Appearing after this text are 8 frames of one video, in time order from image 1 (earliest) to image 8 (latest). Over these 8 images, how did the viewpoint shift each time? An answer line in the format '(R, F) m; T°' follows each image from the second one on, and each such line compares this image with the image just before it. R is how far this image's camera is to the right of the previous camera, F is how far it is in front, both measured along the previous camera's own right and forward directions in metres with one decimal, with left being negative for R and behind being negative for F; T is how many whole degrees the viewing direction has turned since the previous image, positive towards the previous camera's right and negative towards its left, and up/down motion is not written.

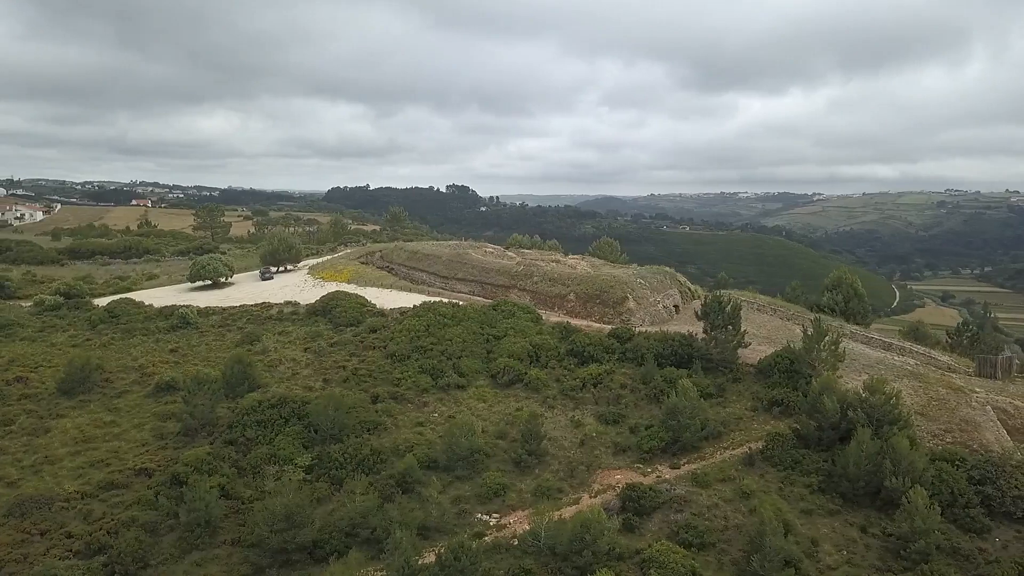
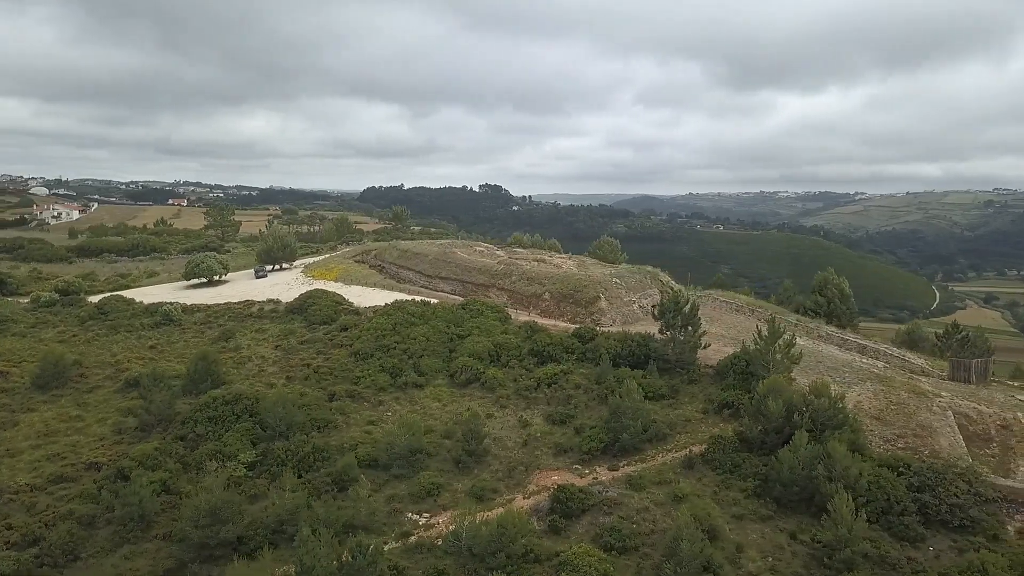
(+2.0, +0.2) m; -3°
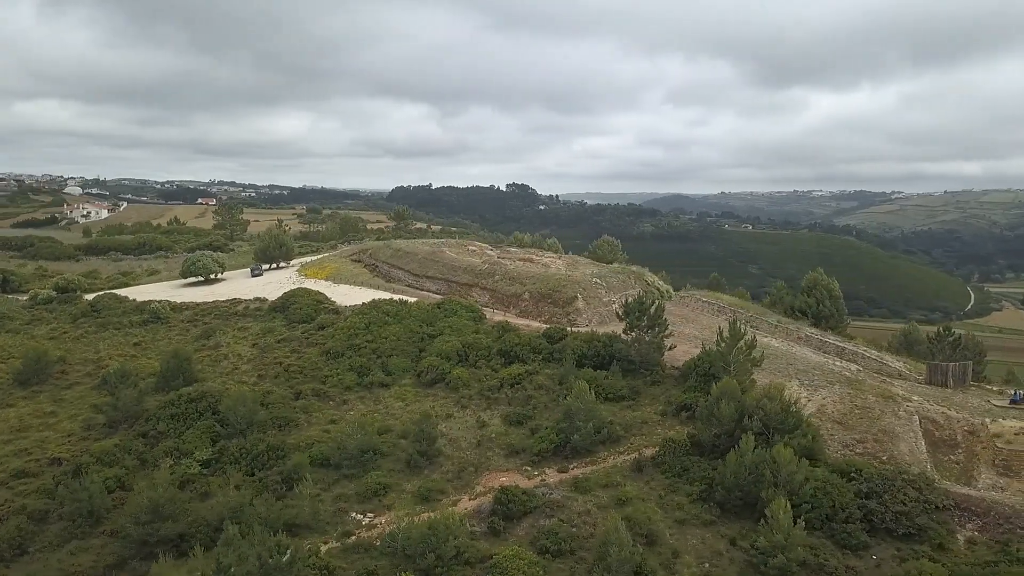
(+1.6, +0.1) m; -2°
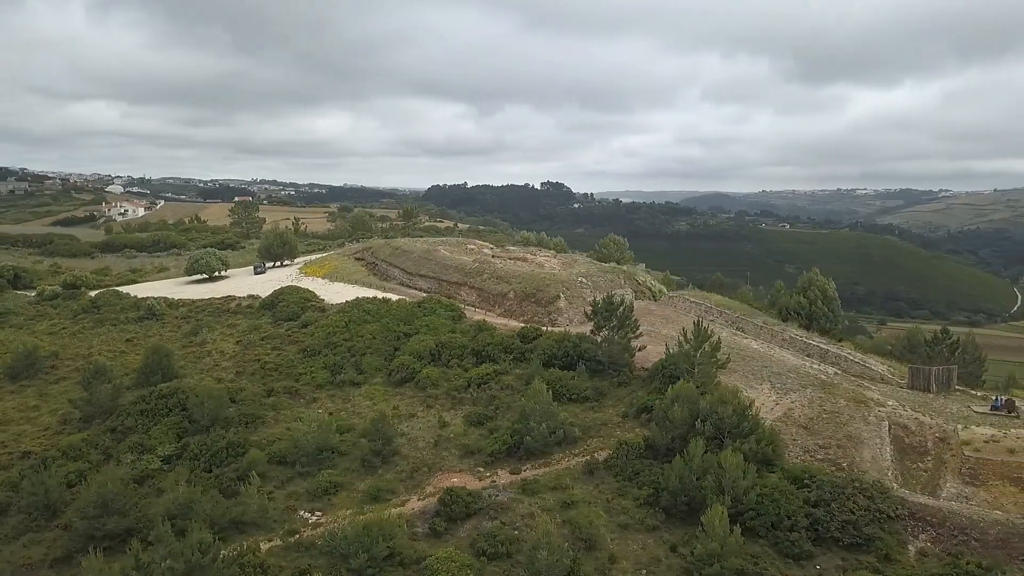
(+1.6, +0.2) m; -3°
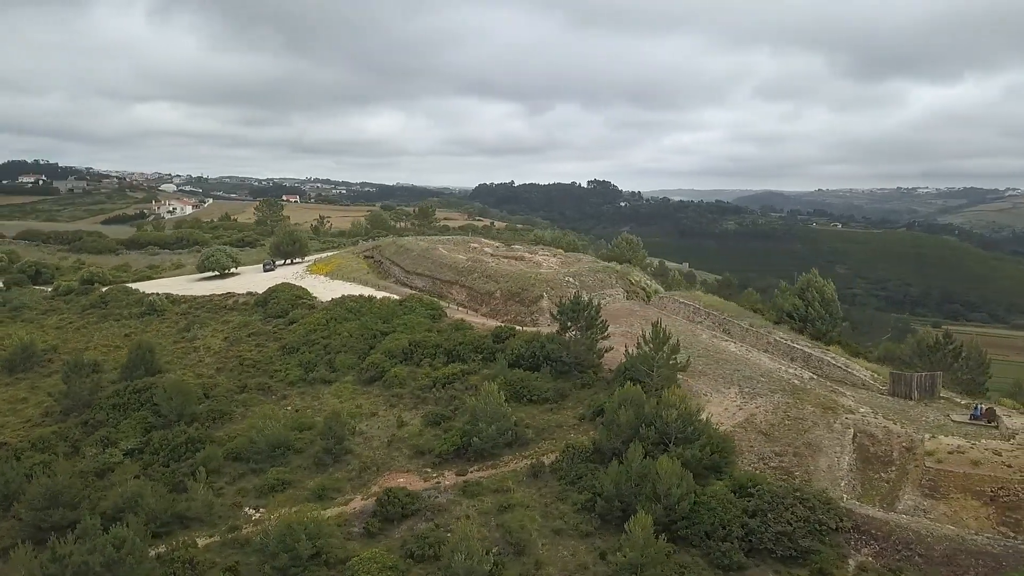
(+1.9, +0.3) m; -4°
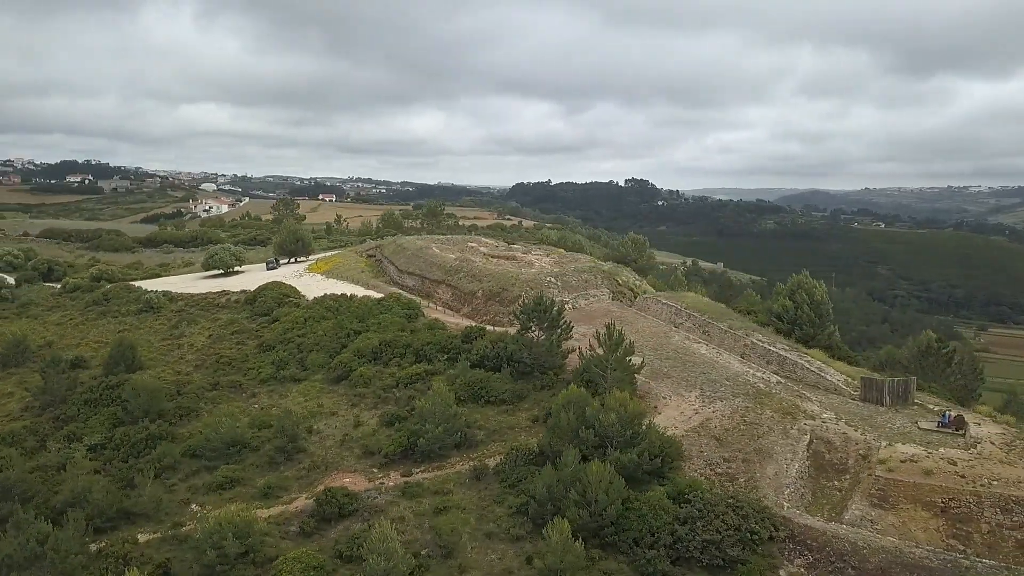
(+1.8, +0.2) m; -3°
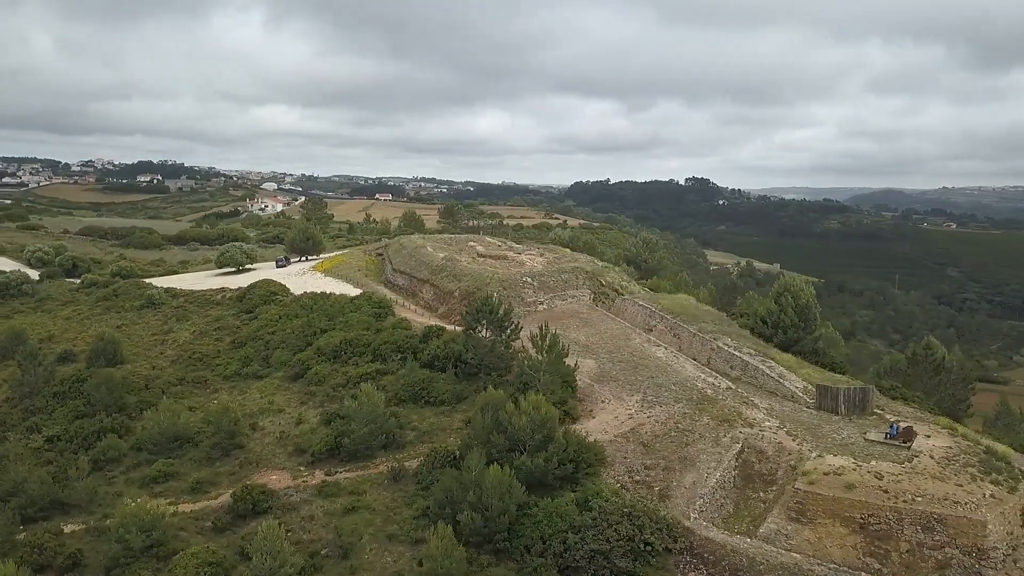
(+2.6, +0.3) m; -4°
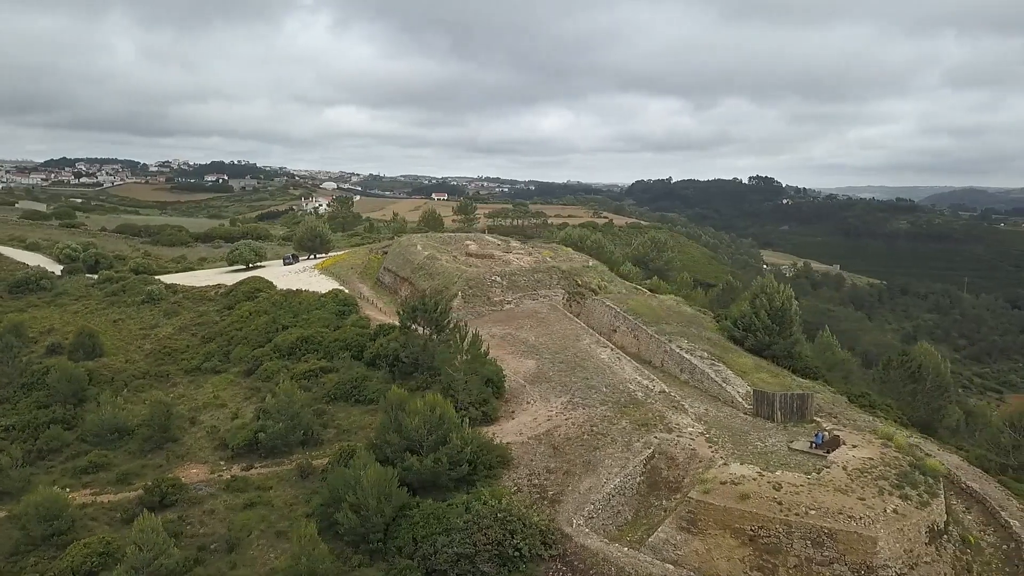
(+2.8, +0.3) m; -5°
